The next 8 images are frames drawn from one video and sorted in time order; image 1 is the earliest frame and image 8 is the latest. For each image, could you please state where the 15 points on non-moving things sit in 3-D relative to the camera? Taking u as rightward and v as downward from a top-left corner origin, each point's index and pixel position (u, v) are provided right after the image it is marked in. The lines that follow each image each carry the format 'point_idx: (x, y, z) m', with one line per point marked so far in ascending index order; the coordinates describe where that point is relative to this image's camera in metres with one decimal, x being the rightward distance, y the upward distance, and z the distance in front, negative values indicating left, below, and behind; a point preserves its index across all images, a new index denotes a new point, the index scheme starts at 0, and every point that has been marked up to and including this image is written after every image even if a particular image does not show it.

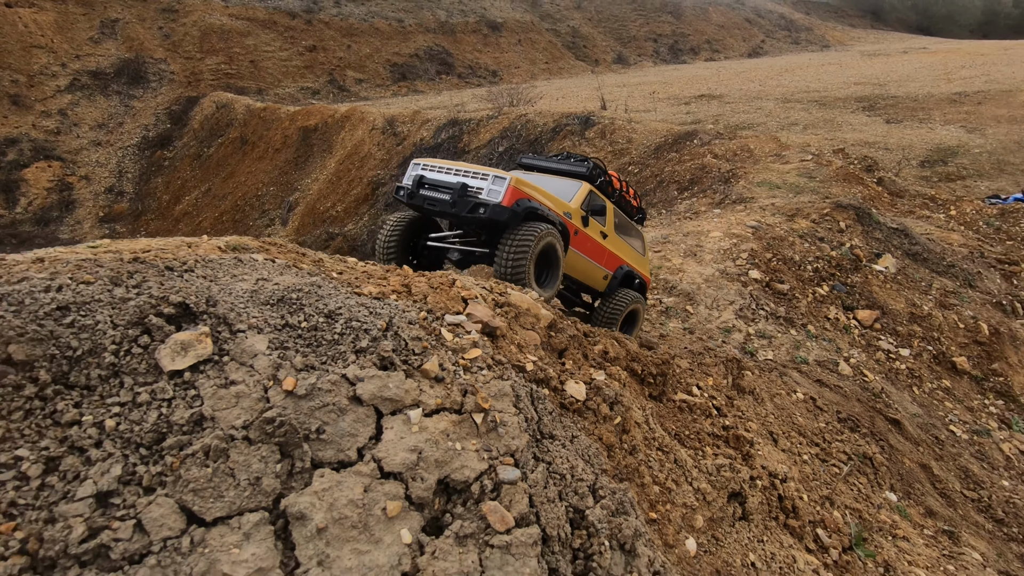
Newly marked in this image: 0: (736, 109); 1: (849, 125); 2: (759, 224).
0: (+6.7, +5.9, +17.2) m
1: (+8.8, +4.5, +14.6) m
2: (+3.2, +0.8, +7.1) m
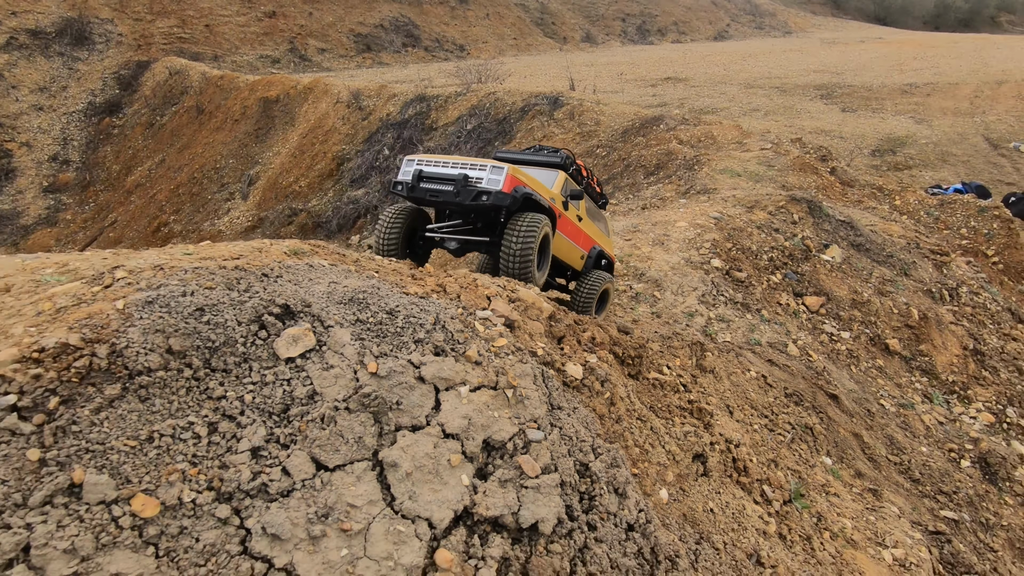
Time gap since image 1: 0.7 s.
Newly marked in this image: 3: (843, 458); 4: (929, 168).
0: (+5.8, +6.4, +17.7) m
1: (+8.1, +5.0, +15.4) m
2: (+2.9, +1.0, +7.6) m
3: (+2.7, -1.4, +4.4) m
4: (+8.7, +2.6, +11.6) m
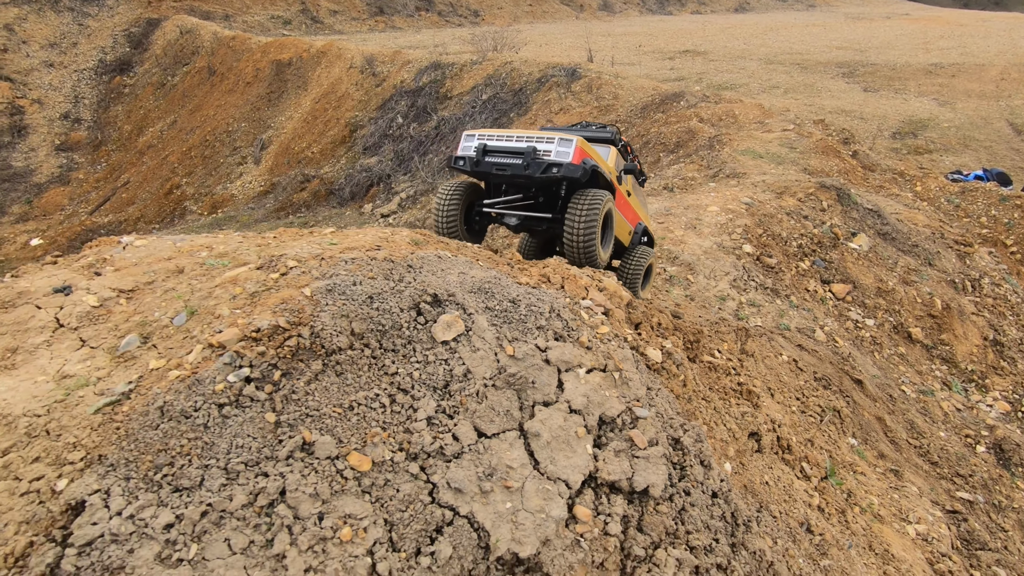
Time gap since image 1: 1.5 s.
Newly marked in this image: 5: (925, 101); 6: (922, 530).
0: (+6.6, +7.0, +17.5) m
1: (+8.8, +5.4, +15.2) m
2: (+3.4, +1.2, +7.7) m
3: (+3.0, -1.3, +4.7) m
4: (+9.3, +2.8, +11.6) m
5: (+11.0, +4.9, +14.6) m
6: (+2.8, -1.7, +3.8) m
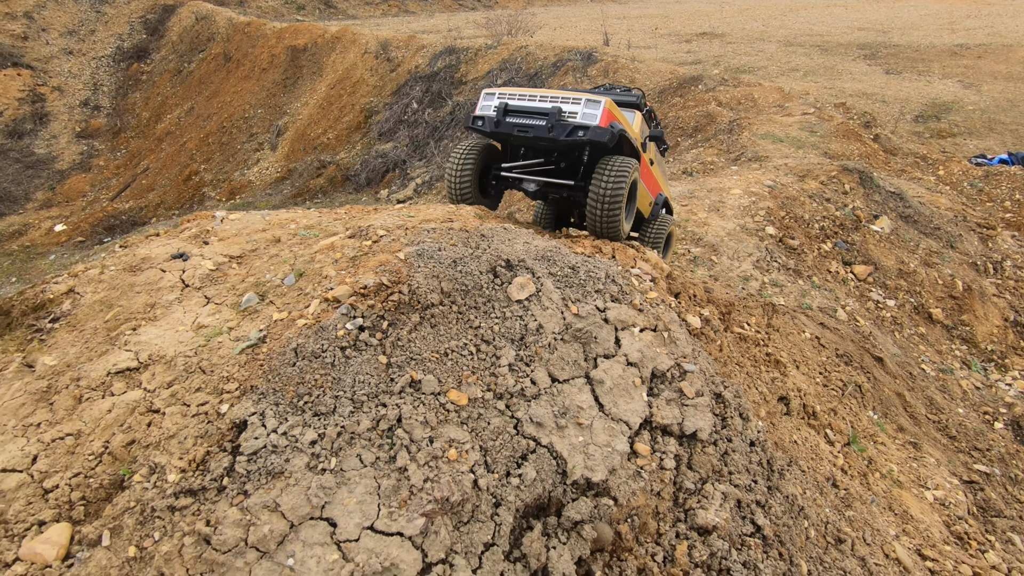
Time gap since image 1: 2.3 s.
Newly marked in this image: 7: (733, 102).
0: (+7.2, +7.5, +17.4) m
1: (+9.3, +5.9, +15.1) m
2: (+3.7, +1.5, +7.8) m
3: (+3.3, -1.1, +4.9) m
4: (+9.8, +3.1, +11.6) m
5: (+11.5, +5.3, +14.4) m
6: (+3.1, -1.5, +4.0) m
7: (+4.7, +3.9, +11.5) m
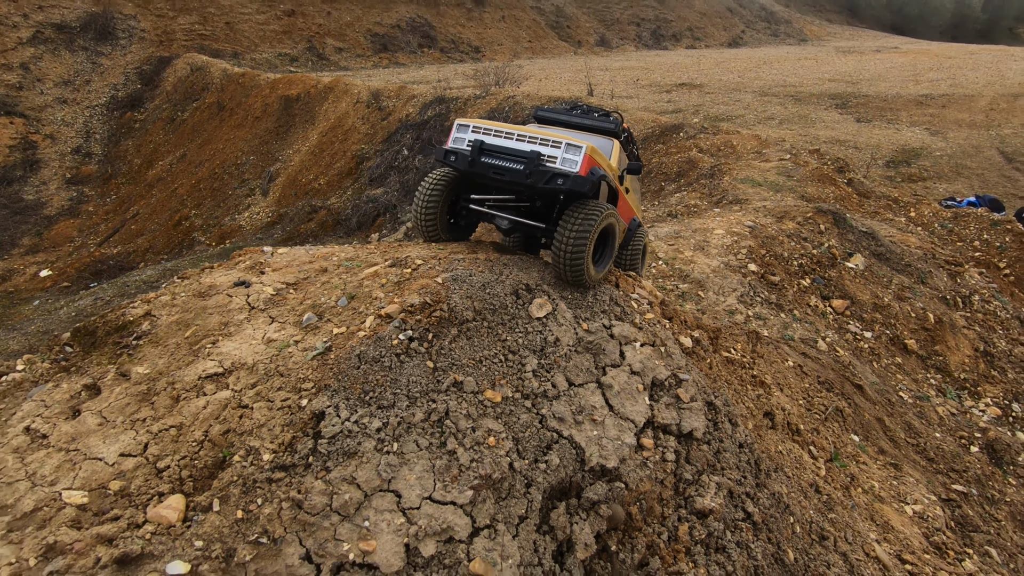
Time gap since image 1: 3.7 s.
0: (+6.9, +6.3, +18.4) m
1: (+9.0, +4.8, +16.0) m
2: (+3.7, +1.0, +8.4) m
3: (+3.3, -1.4, +5.2) m
4: (+9.6, +2.4, +12.3) m
5: (+11.2, +4.3, +15.4) m
6: (+3.2, -1.7, +4.3) m
7: (+4.5, +3.1, +12.2) m
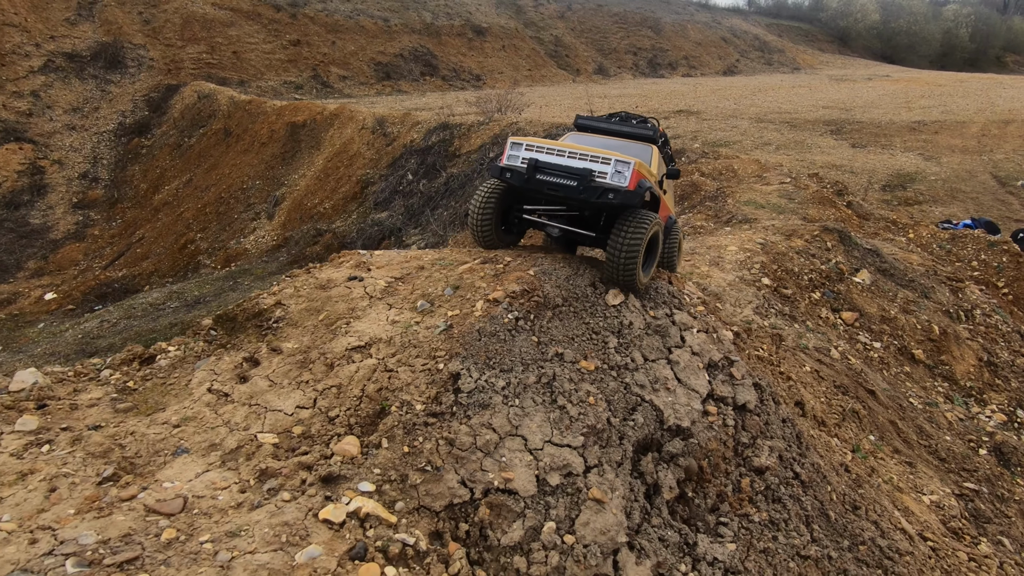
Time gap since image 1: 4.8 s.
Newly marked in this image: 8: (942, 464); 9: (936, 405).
0: (+7.2, +5.6, +19.1) m
1: (+9.4, +4.2, +16.7) m
2: (+4.0, +0.7, +8.8) m
3: (+3.7, -1.5, +5.5) m
4: (+10.0, +2.0, +12.8) m
5: (+11.6, +3.8, +16.0) m
6: (+3.5, -1.8, +4.6) m
7: (+4.9, +2.7, +12.8) m
8: (+4.5, -1.8, +5.7) m
9: (+5.2, -1.4, +6.7) m
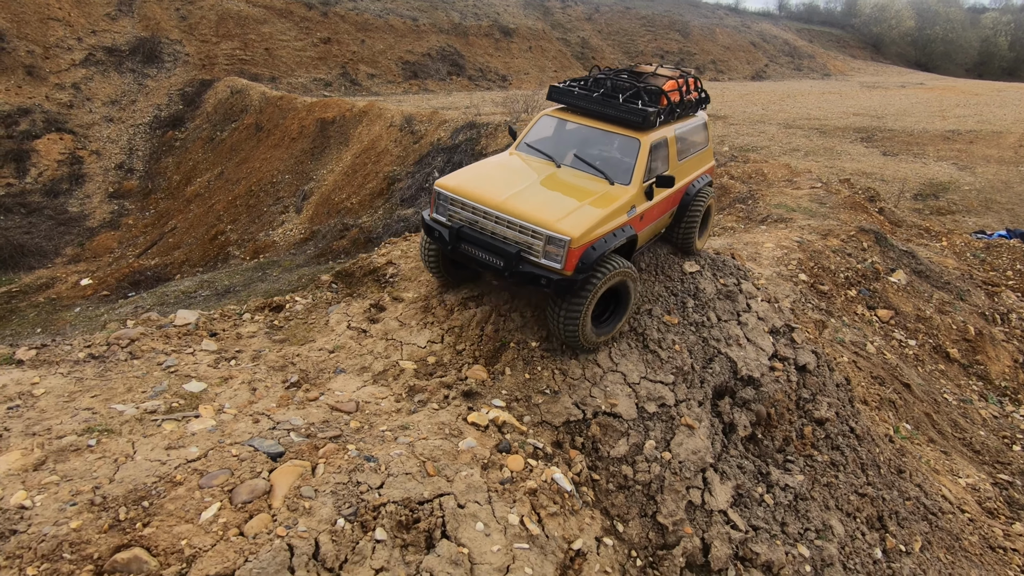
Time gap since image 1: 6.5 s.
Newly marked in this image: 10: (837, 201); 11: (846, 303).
0: (+8.4, +5.5, +19.2) m
1: (+10.4, +4.1, +16.7) m
2: (+4.7, +0.8, +9.0) m
3: (+4.2, -1.4, +5.7) m
4: (+10.8, +1.8, +12.8) m
5: (+12.6, +3.6, +15.9) m
6: (+4.0, -1.7, +4.8) m
7: (+5.7, +2.7, +12.9) m
8: (+5.0, -1.8, +5.9) m
9: (+5.8, -1.4, +6.9) m
10: (+7.0, +1.9, +11.6) m
11: (+4.8, -0.2, +7.8) m
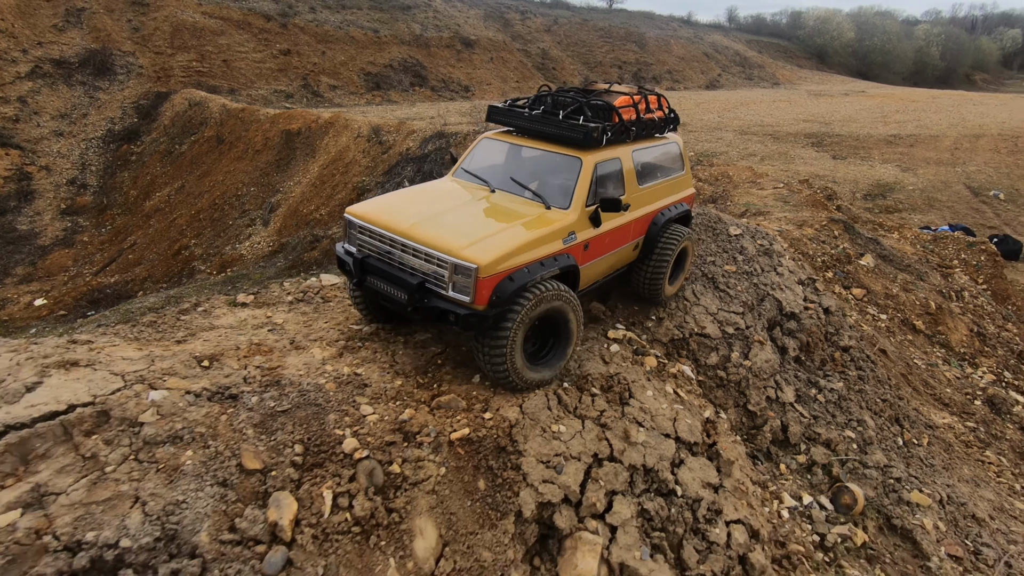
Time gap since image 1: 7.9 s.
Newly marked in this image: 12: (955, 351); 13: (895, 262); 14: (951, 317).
0: (+7.7, +5.7, +20.4) m
1: (+9.9, +4.4, +18.0) m
2: (+4.8, +1.0, +9.9) m
3: (+4.6, -1.1, +6.5) m
4: (+10.6, +2.2, +14.1) m
5: (+12.2, +3.9, +17.3) m
6: (+4.5, -1.4, +5.6) m
7: (+5.5, +2.9, +13.9) m
8: (+5.3, -1.5, +6.8) m
9: (+6.0, -1.1, +7.8) m
10: (+6.9, +2.2, +12.6) m
11: (+5.0, +0.1, +8.7) m
12: (+6.7, -1.0, +8.3) m
13: (+7.0, +0.5, +10.1) m
14: (+7.1, -0.5, +8.9) m
